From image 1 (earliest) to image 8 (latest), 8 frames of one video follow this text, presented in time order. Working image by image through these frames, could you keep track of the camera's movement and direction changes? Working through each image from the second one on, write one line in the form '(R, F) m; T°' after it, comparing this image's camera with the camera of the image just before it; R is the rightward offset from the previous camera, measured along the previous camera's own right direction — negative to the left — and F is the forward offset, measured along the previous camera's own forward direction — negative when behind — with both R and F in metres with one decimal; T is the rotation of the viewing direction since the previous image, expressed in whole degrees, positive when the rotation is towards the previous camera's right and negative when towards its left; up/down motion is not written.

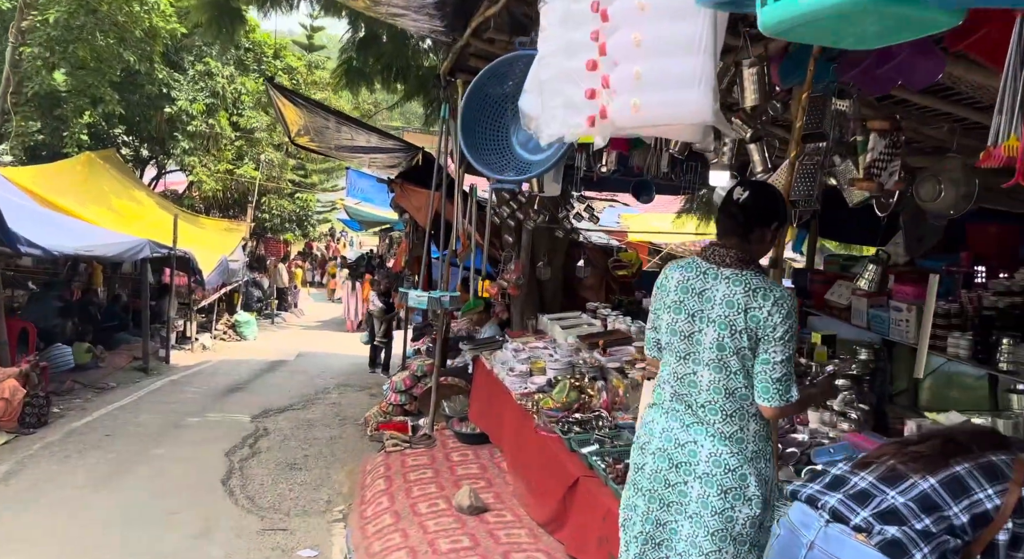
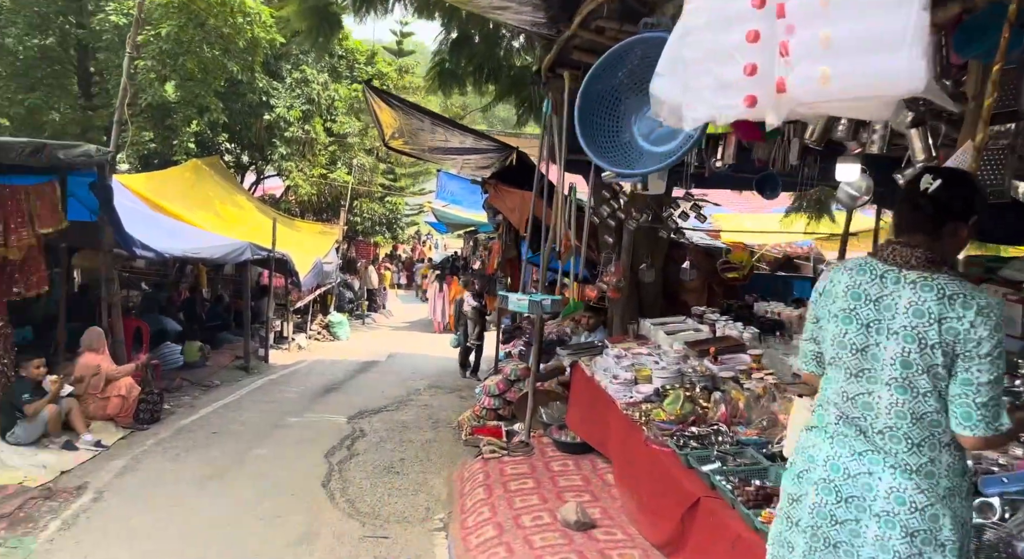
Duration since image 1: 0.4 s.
(-0.1, +0.2) m; -6°
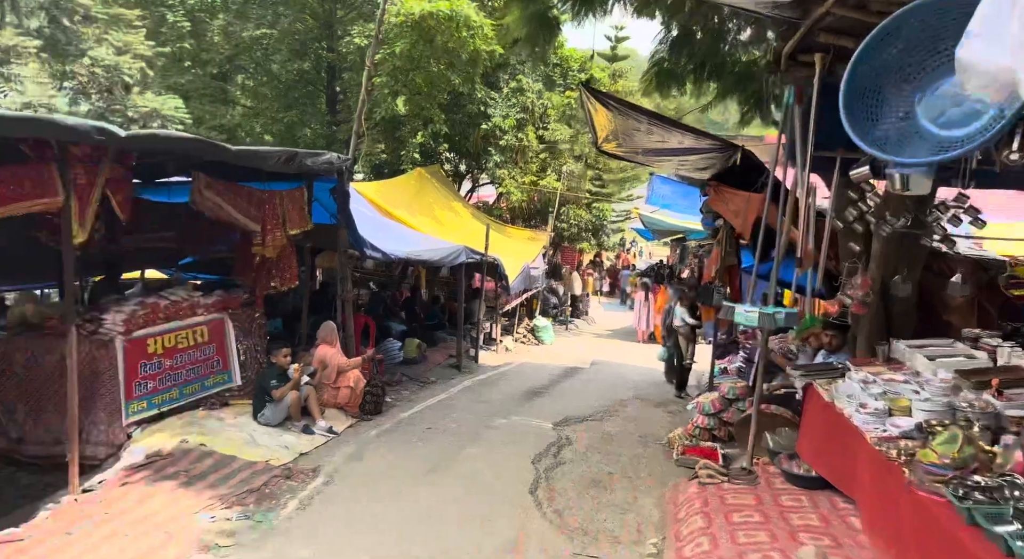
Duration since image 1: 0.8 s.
(-0.1, +0.2) m; -15°
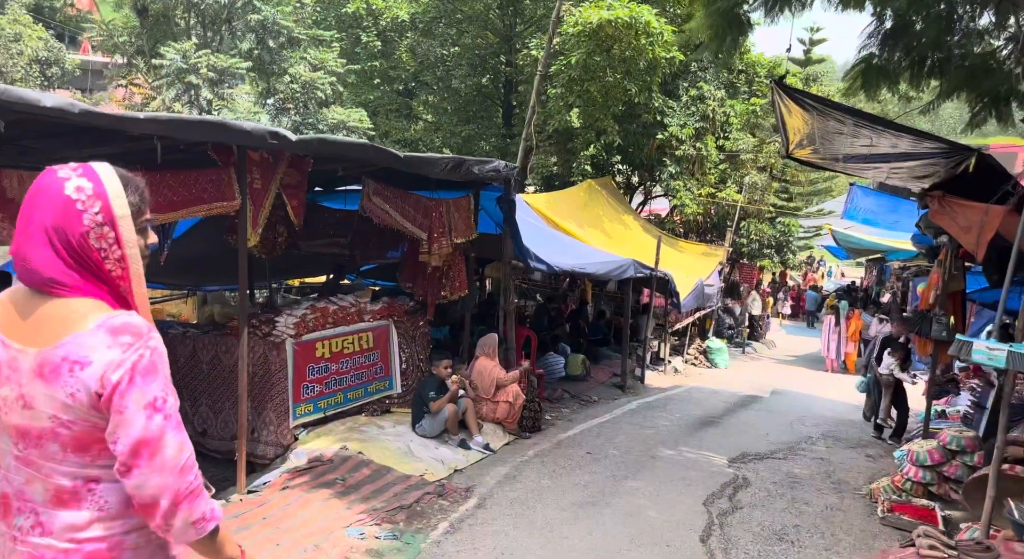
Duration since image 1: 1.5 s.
(0.0, +0.5) m; -13°
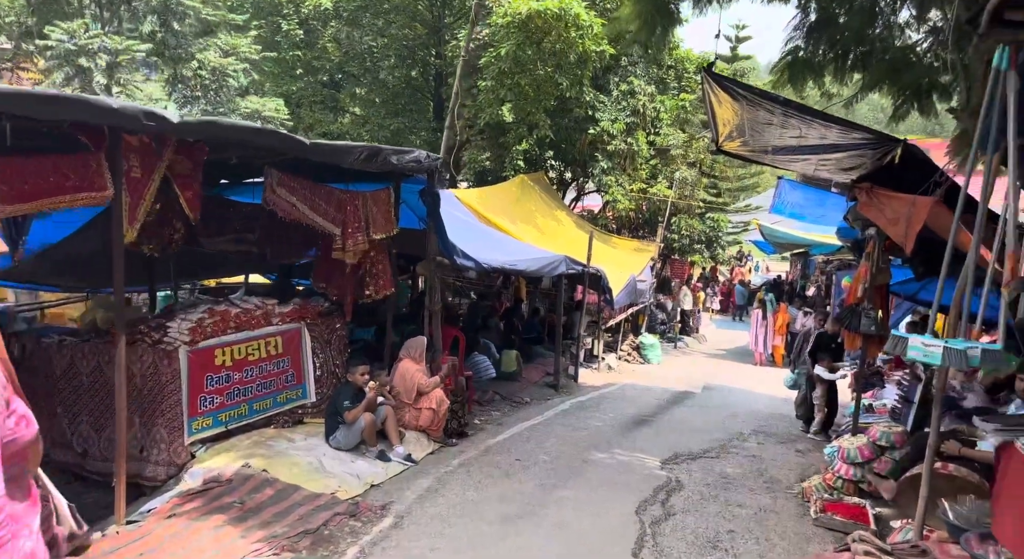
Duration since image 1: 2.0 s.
(+0.1, +0.4) m; +5°
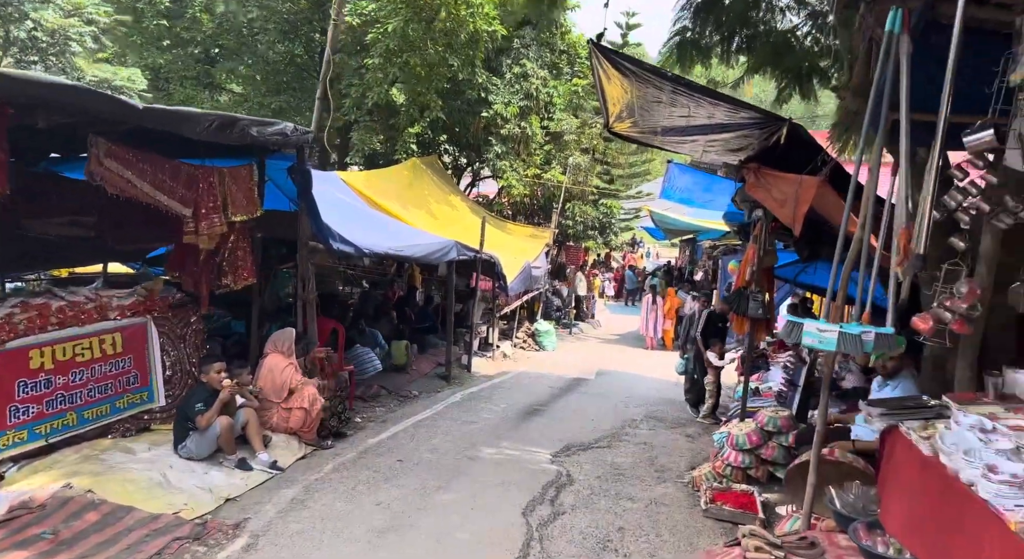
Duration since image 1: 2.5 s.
(+0.2, +0.4) m; +7°
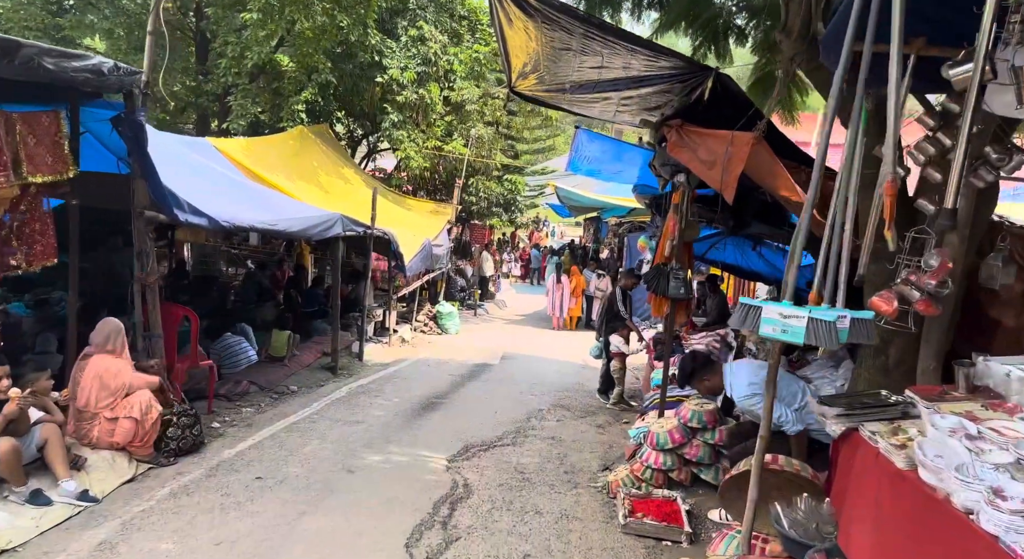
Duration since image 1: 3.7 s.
(+0.2, +1.0) m; +7°
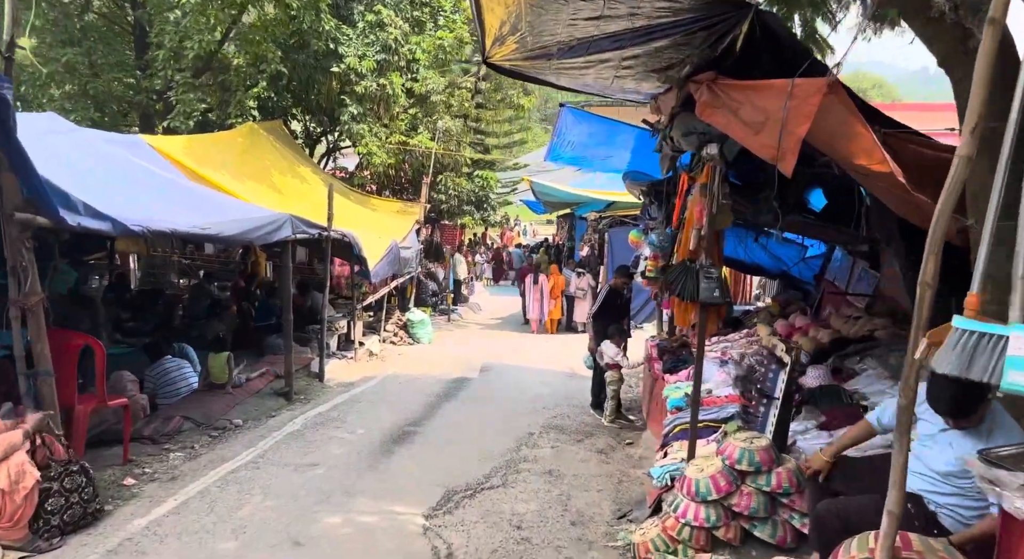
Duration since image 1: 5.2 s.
(-0.1, +1.2) m; +2°
